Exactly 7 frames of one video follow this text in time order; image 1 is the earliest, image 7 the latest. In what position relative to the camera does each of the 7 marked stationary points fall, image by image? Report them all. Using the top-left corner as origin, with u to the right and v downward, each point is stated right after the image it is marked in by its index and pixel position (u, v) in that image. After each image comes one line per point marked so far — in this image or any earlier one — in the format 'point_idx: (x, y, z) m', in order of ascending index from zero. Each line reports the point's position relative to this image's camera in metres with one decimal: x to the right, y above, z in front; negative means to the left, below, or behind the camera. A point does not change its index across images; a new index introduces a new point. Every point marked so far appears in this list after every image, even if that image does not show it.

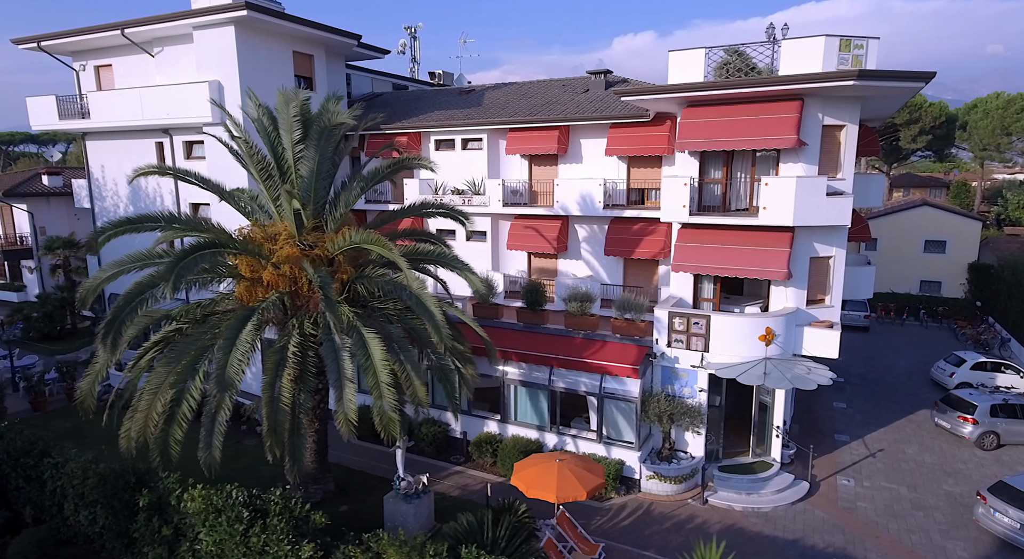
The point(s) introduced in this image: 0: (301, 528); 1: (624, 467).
0: (-4.3, -5.0, +13.3) m
1: (+3.2, -5.3, +18.7) m
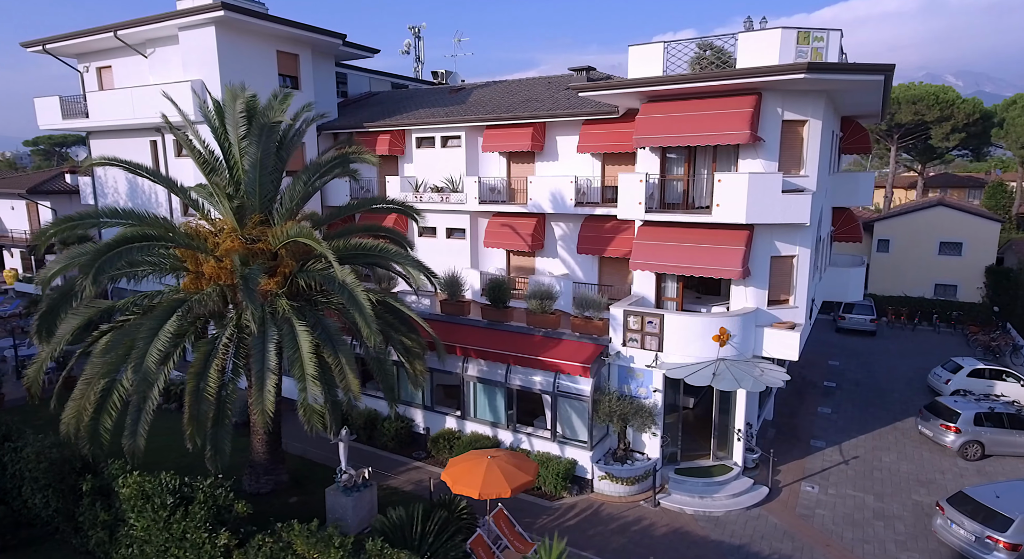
0: (-5.9, -4.9, +13.6) m
1: (+1.8, -5.3, +18.5) m
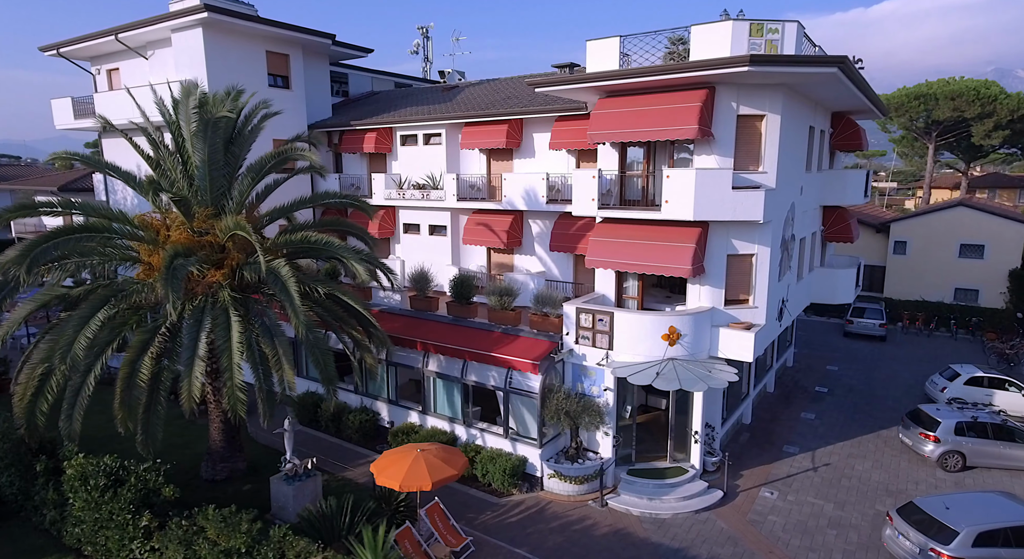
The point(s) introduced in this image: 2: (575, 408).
0: (-7.7, -4.7, +14.0) m
1: (+0.4, -5.2, +18.4) m
2: (+1.7, -3.5, +17.9) m
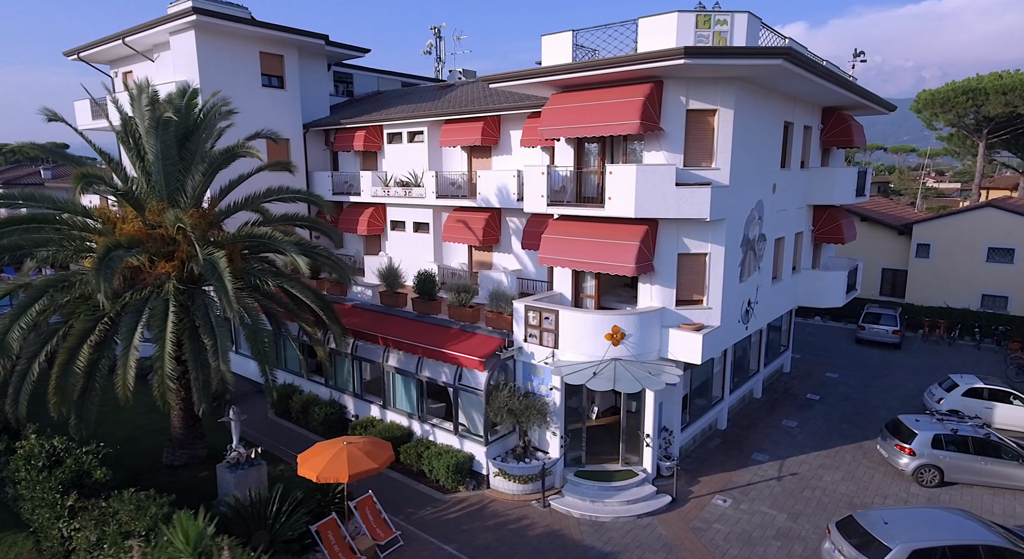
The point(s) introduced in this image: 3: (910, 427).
0: (-9.5, -4.4, +14.6) m
1: (-1.1, -5.1, +18.3) m
2: (+0.2, -3.4, +17.7) m
3: (+11.6, -4.3, +19.2) m
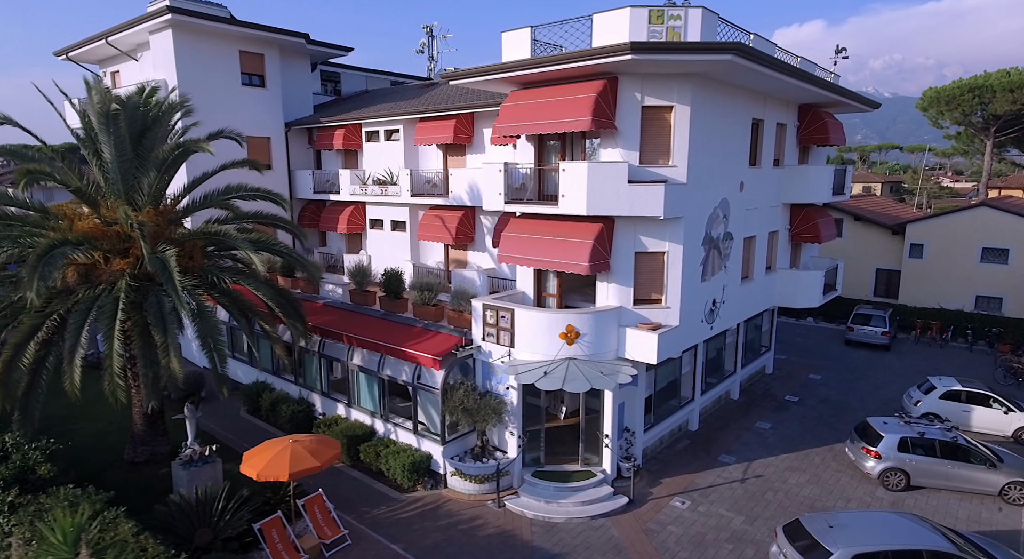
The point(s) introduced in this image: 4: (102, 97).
0: (-10.7, -4.4, +14.7) m
1: (-2.3, -5.0, +18.3) m
2: (-1.0, -3.3, +17.6) m
3: (+10.4, -4.3, +18.8) m
4: (-10.4, +4.6, +16.7) m
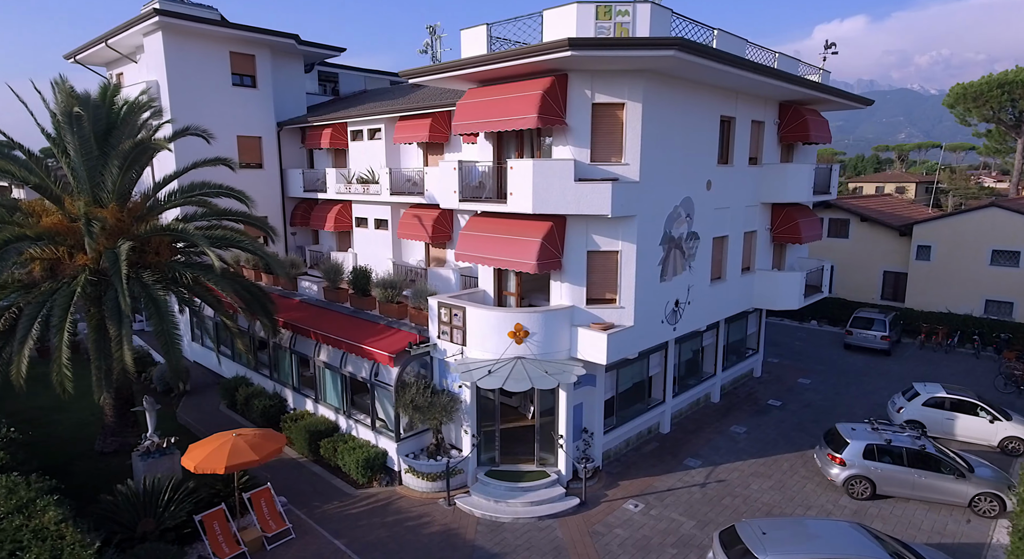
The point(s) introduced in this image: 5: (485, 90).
0: (-12.1, -4.2, +15.3) m
1: (-3.5, -5.0, +18.3) m
2: (-2.3, -3.3, +17.6) m
3: (+9.2, -4.3, +18.2) m
4: (-11.6, +4.8, +17.2) m
5: (-0.7, +5.0, +17.4) m
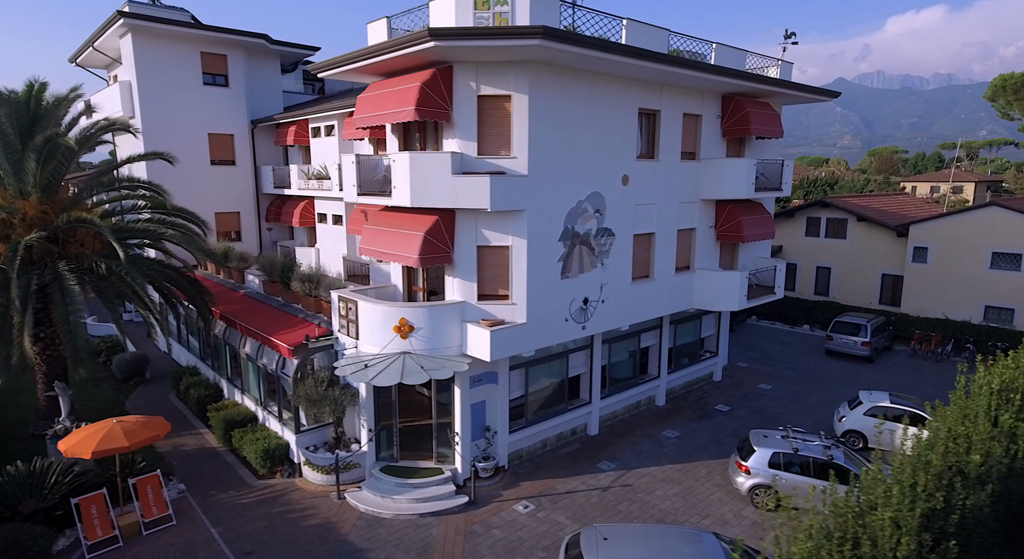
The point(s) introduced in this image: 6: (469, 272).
0: (-15.1, -3.9, +16.2) m
1: (-6.3, -4.8, +18.5) m
2: (-5.1, -3.1, +17.7) m
3: (+6.4, -4.3, +17.3) m
4: (-14.3, +5.1, +18.1) m
5: (-3.4, +5.1, +17.3) m
6: (-1.1, +0.2, +16.8) m
